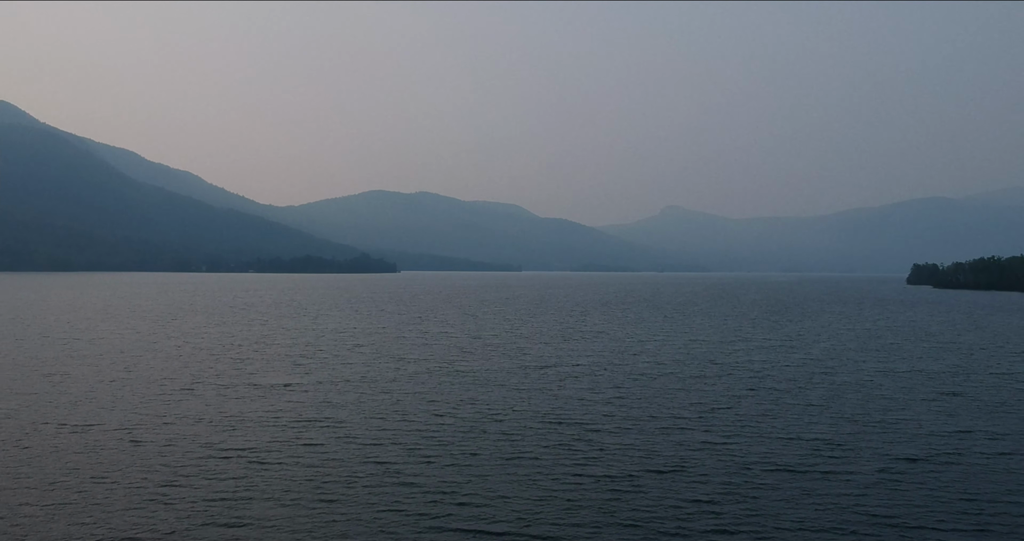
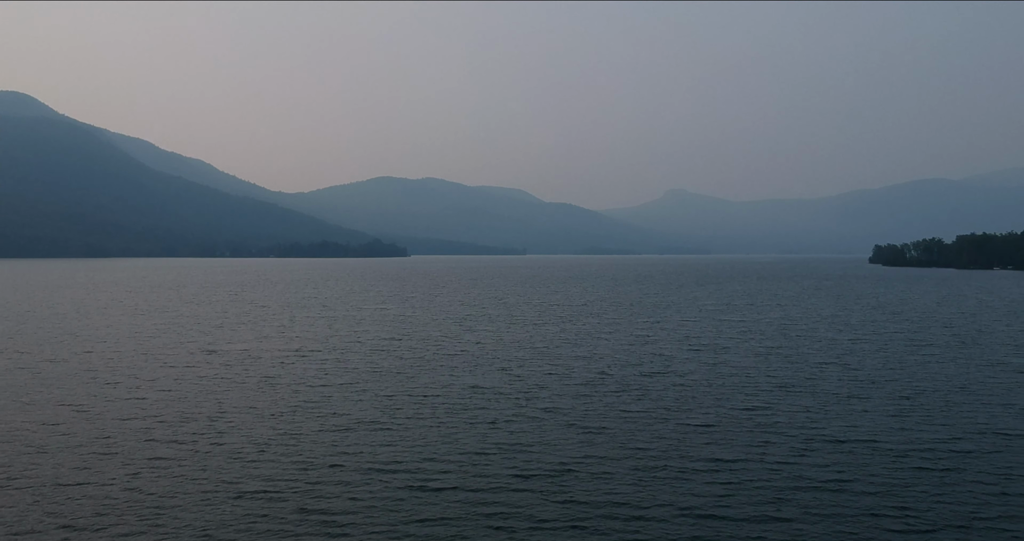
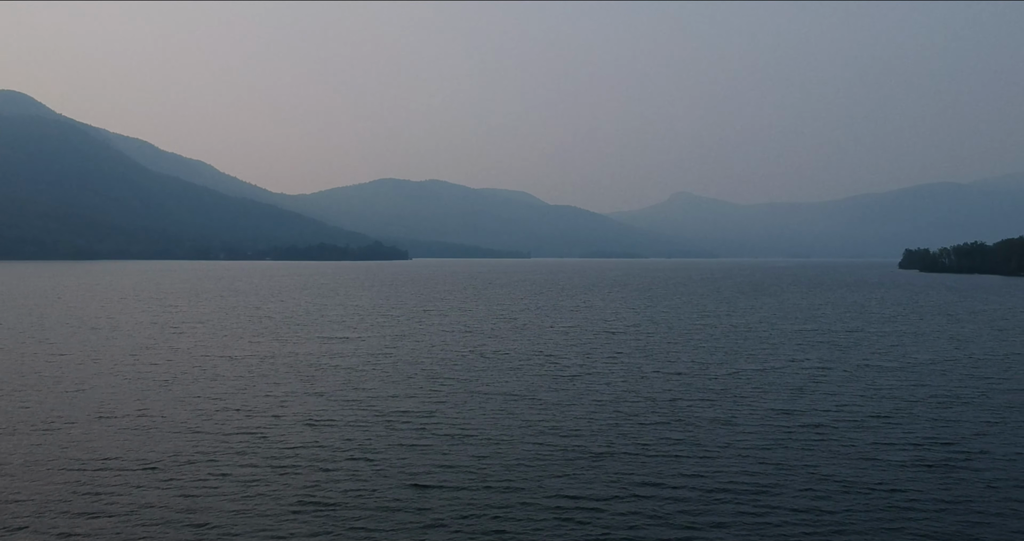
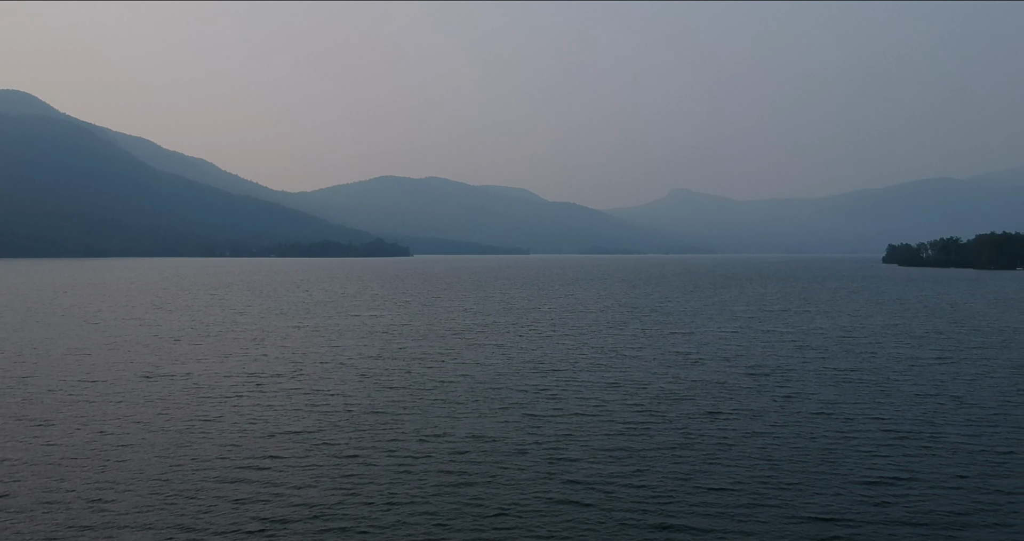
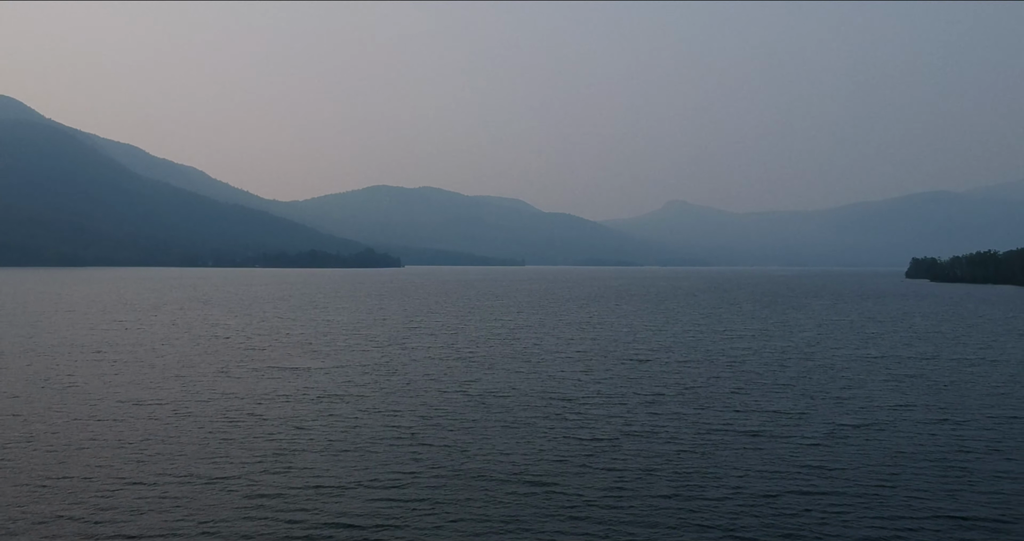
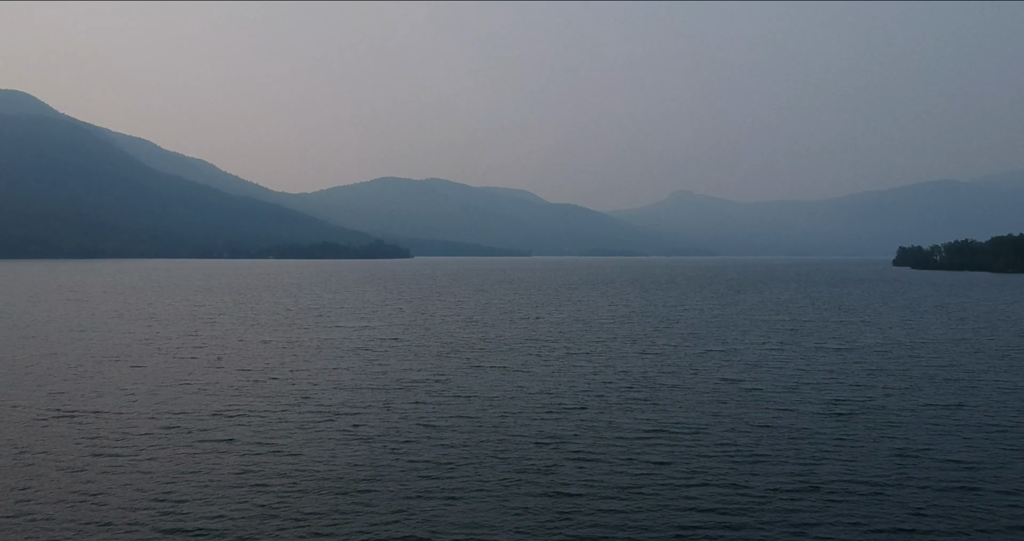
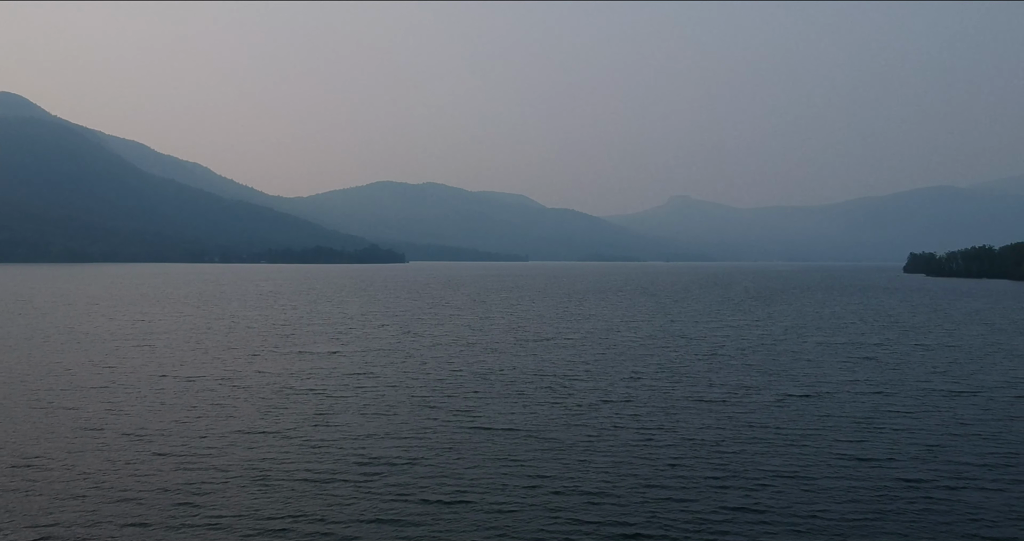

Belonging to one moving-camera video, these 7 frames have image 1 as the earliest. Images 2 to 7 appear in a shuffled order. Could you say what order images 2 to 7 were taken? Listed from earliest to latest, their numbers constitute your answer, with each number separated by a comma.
5, 7, 3, 6, 4, 2
